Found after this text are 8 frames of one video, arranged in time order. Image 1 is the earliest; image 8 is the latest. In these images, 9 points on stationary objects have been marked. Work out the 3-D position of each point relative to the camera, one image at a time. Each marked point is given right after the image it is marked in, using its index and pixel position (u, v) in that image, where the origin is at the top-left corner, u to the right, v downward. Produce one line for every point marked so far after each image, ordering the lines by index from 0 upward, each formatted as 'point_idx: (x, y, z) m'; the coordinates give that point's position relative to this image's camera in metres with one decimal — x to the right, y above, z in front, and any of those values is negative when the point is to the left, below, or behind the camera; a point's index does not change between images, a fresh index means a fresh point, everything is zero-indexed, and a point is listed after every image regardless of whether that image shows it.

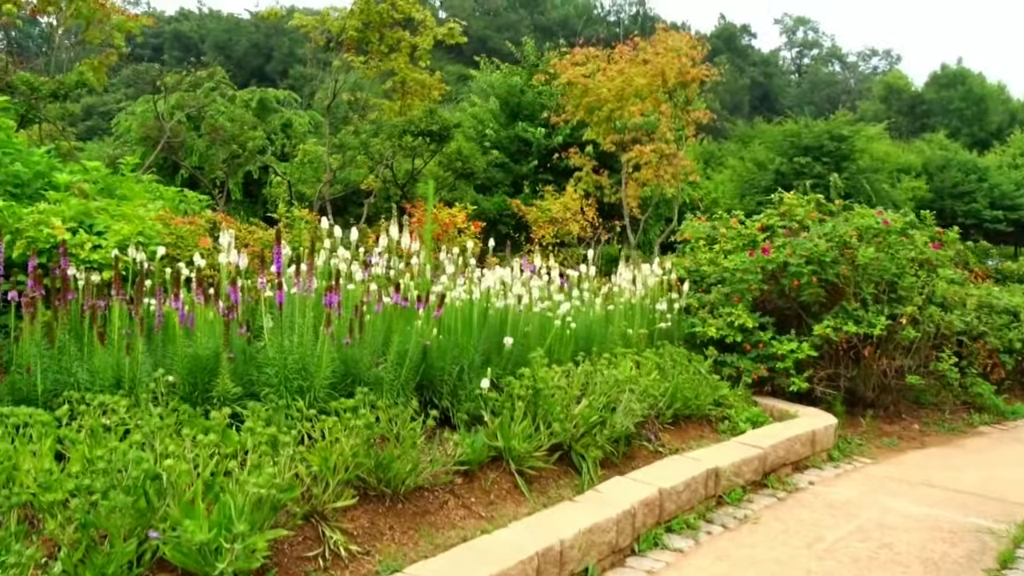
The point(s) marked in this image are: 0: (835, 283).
0: (+3.0, +0.1, +7.6) m
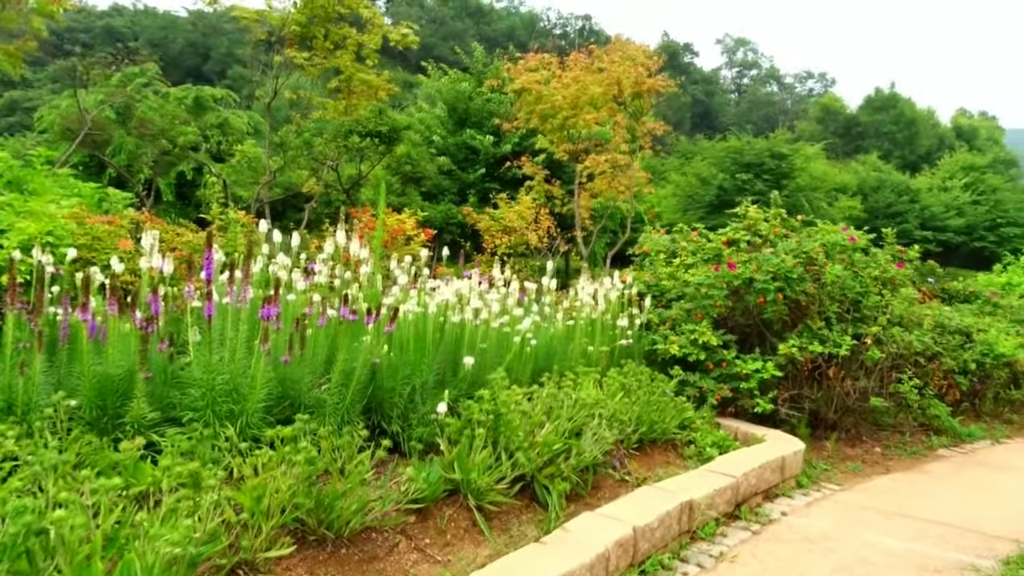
0: (+2.6, -0.1, +7.3) m
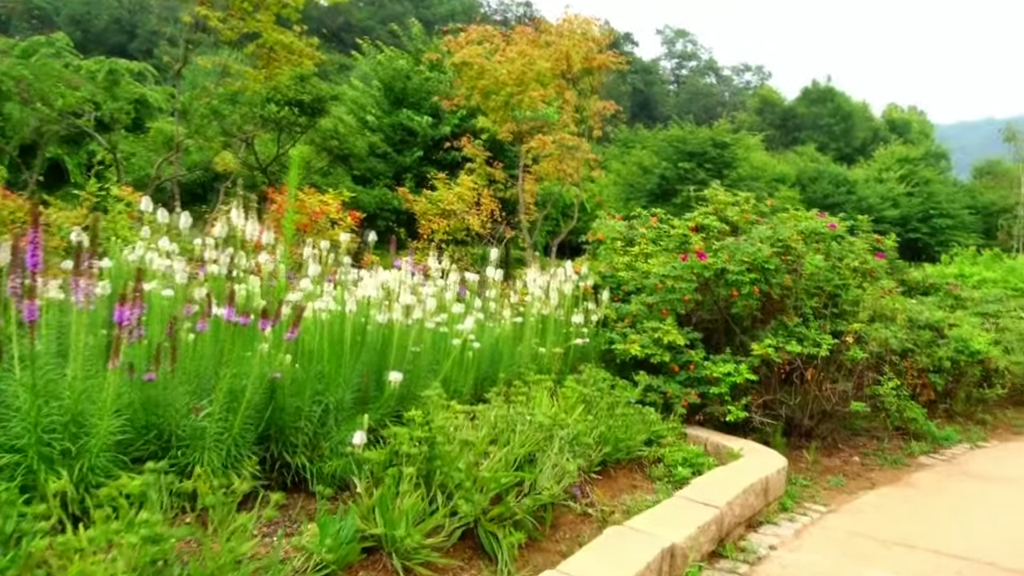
0: (+2.1, 0.0, +6.5) m
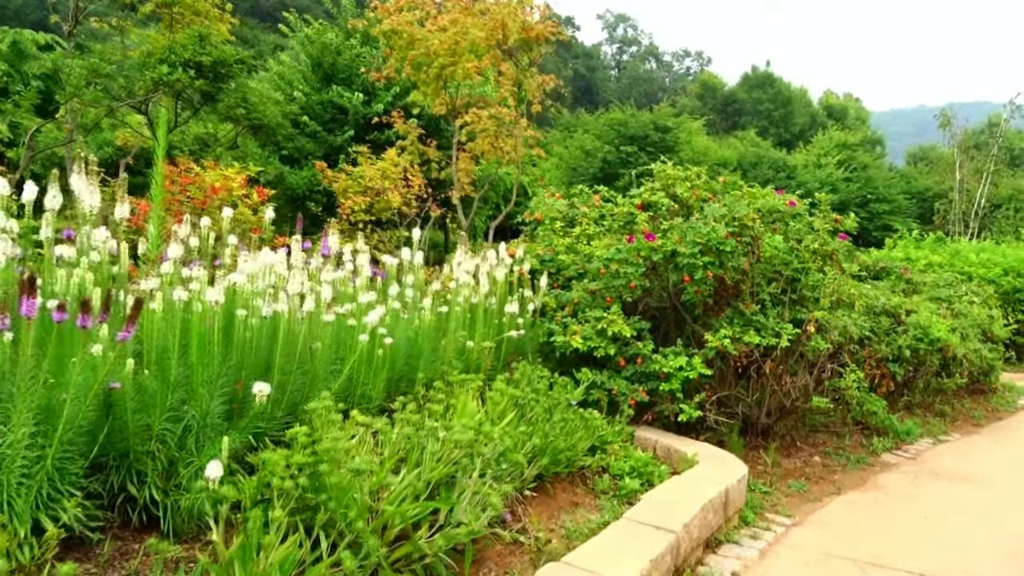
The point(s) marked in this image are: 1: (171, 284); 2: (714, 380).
0: (+1.6, +0.1, +5.9) m
1: (-1.4, 0.0, +3.4) m
2: (+1.4, -0.7, +5.8) m
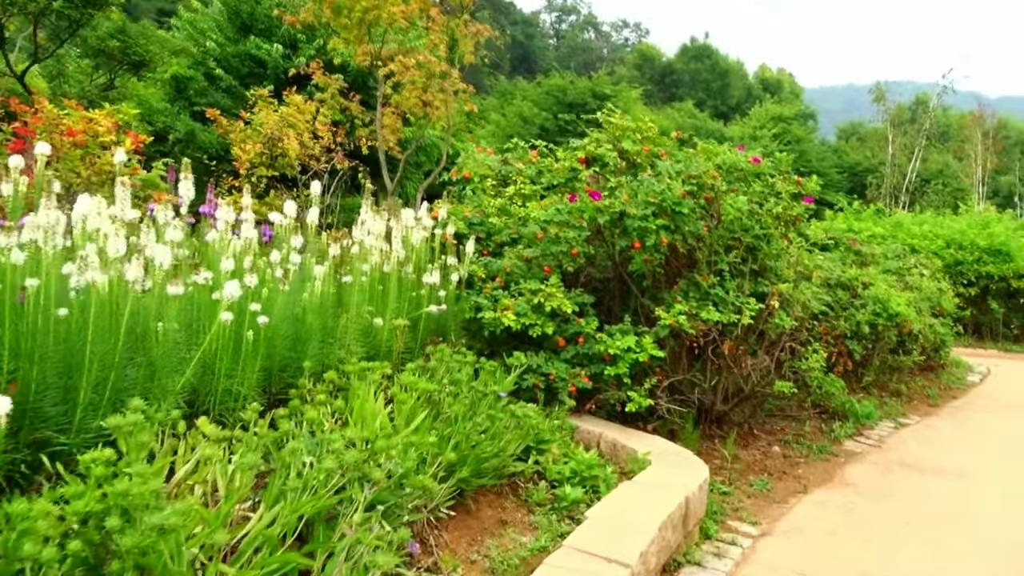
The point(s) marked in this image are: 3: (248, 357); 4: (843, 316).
0: (+1.1, +0.3, +5.1) m
1: (-1.7, +0.1, +2.4) m
2: (+1.0, -0.5, +5.1) m
3: (-1.0, -0.3, +3.0) m
4: (+2.8, -0.2, +7.0) m
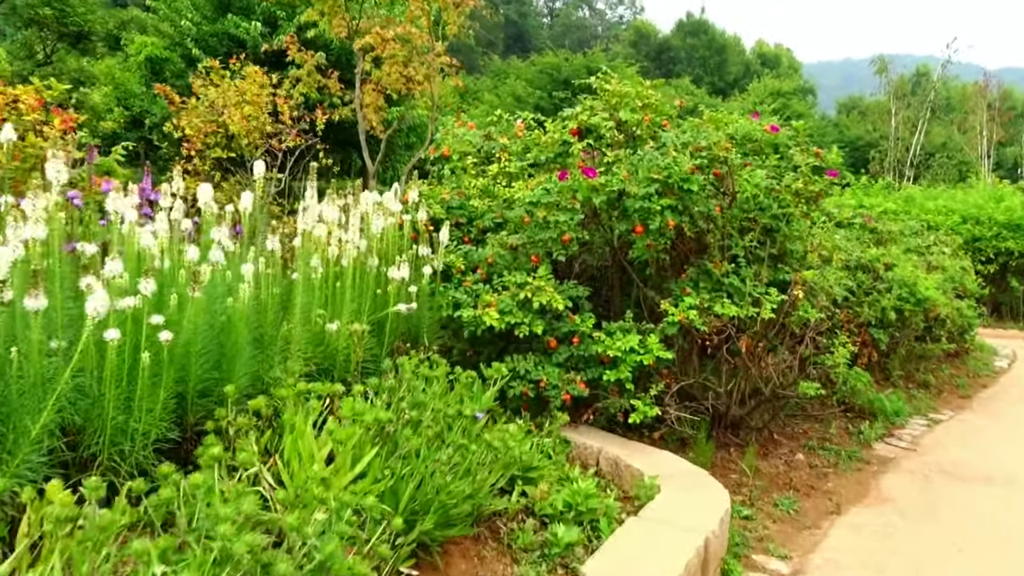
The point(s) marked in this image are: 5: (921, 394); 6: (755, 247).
0: (+1.0, +0.3, +4.5) m
1: (-1.8, +0.1, +1.8) m
2: (+0.9, -0.4, +4.4) m
3: (-1.1, -0.3, +2.4) m
4: (+2.7, -0.1, +6.3) m
5: (+3.4, -0.9, +6.7) m
6: (+1.4, +0.2, +4.7) m
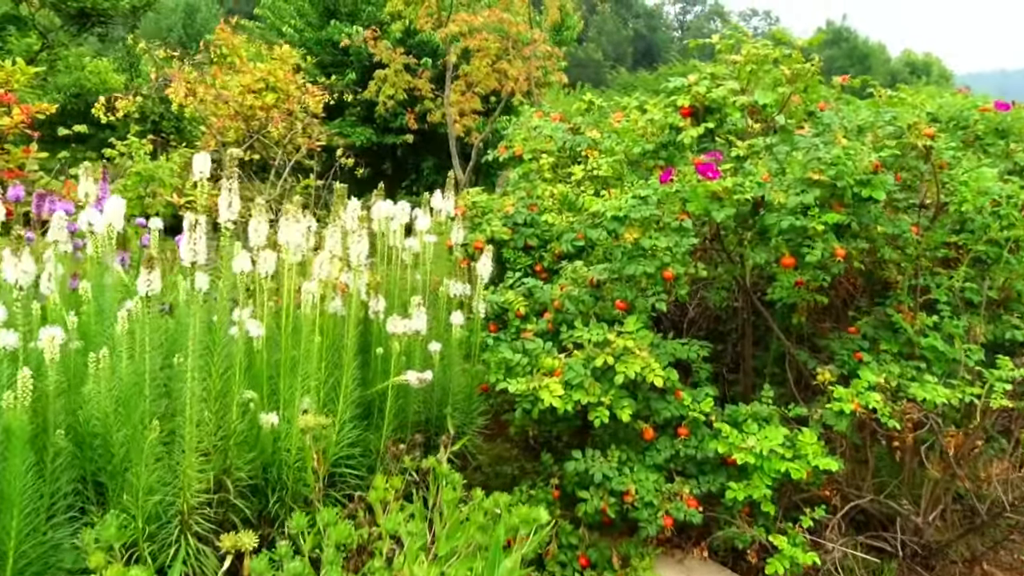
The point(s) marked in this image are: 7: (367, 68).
0: (+1.3, +0.1, +2.9) m
1: (-1.9, 0.0, +0.6) m
2: (+1.1, -0.6, +2.9) m
3: (-1.1, -0.4, +1.1) m
4: (+3.3, -0.4, +4.4) m
5: (+4.0, -1.2, +4.8) m
6: (+1.7, 0.0, +3.1) m
7: (-2.4, +3.5, +12.5) m
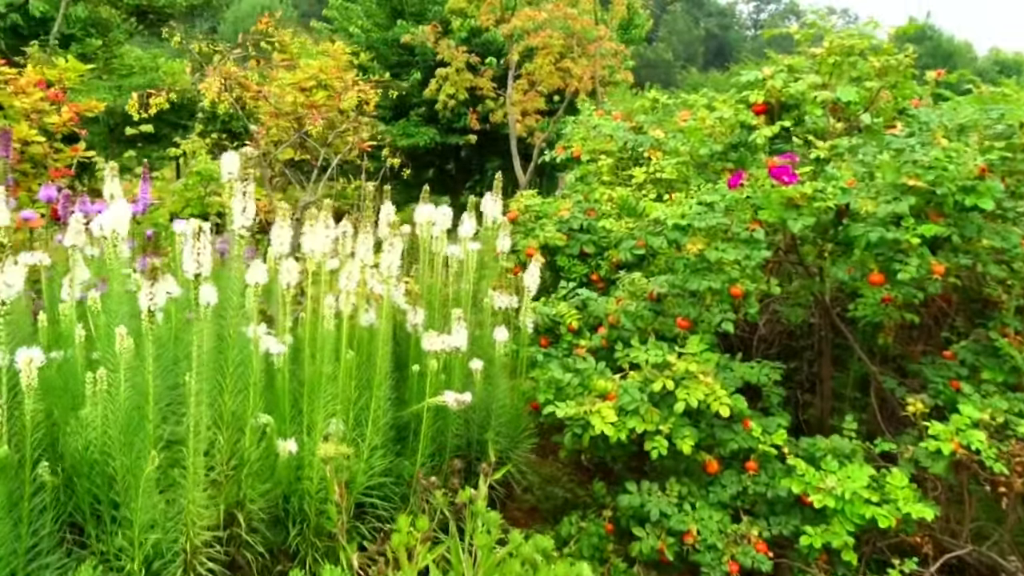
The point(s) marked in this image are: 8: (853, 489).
0: (+1.4, 0.0, +2.6) m
1: (-1.9, 0.0, +0.6) m
2: (+1.3, -0.7, +2.5) m
3: (-1.1, -0.5, +1.0) m
4: (+3.5, -0.5, +3.9) m
5: (+4.2, -1.3, +4.2) m
6: (+1.9, -0.1, +2.7) m
7: (-1.4, +3.5, +12.5) m
8: (+0.9, -0.5, +2.2) m
